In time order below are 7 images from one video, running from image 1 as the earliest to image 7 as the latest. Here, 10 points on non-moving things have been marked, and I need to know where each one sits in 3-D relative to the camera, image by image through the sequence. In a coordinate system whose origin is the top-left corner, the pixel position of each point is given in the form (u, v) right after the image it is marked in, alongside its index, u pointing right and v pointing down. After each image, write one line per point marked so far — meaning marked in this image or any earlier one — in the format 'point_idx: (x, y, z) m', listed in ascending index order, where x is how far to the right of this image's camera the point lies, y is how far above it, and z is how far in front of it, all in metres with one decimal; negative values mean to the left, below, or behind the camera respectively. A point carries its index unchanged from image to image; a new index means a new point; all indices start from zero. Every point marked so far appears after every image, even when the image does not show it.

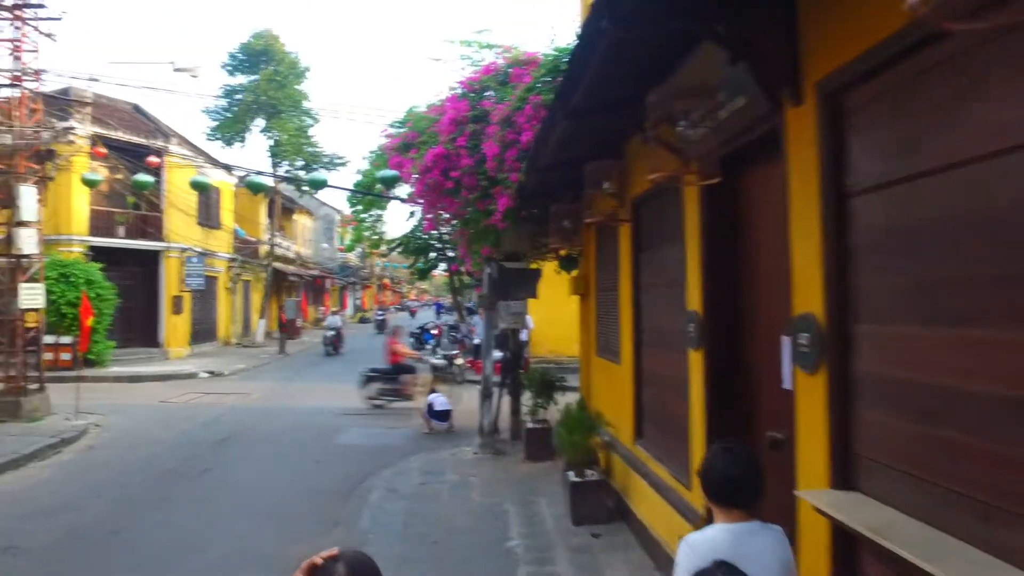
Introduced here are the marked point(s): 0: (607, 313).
0: (+0.7, -0.2, +7.2) m
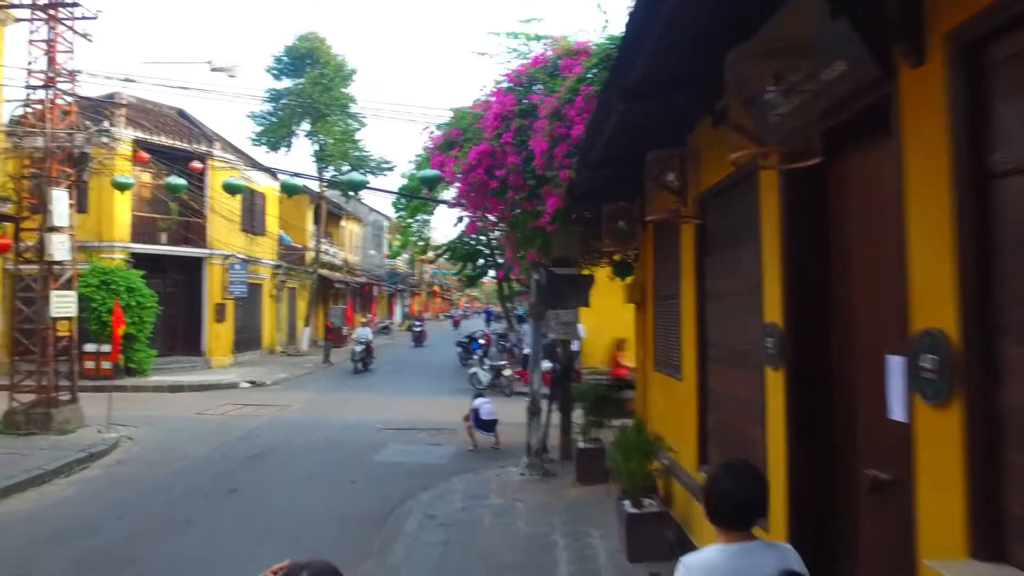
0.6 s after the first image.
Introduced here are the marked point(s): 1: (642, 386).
0: (+1.0, -0.2, +6.6) m
1: (+1.0, -0.7, +7.5) m
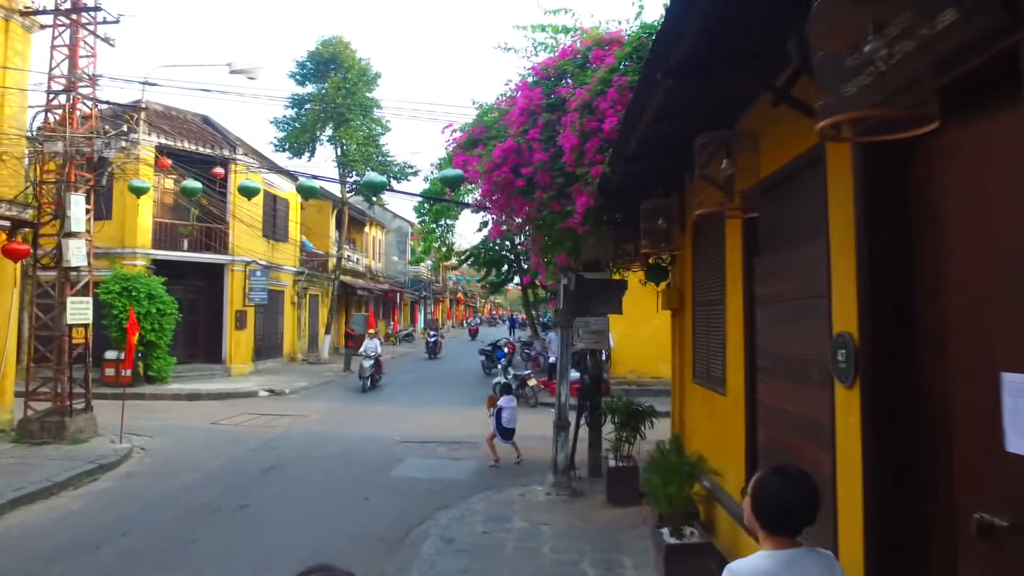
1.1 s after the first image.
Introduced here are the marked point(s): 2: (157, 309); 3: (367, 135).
0: (+1.2, -0.2, +6.0) m
1: (+1.2, -0.8, +7.0) m
2: (-5.1, -0.3, +14.1) m
3: (-2.9, +3.1, +19.8) m
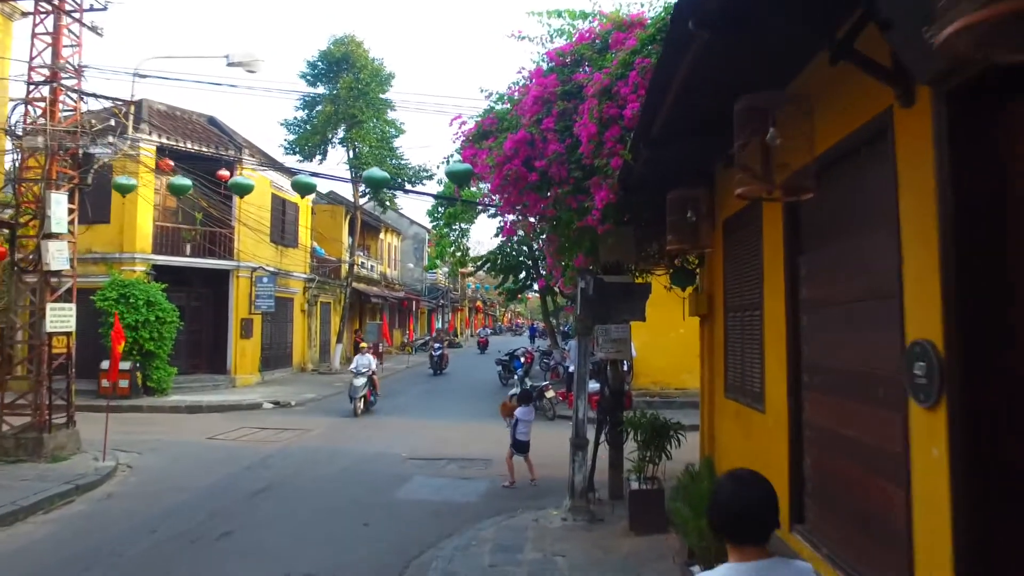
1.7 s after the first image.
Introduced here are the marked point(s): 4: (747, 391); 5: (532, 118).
0: (+1.2, -0.3, +5.3) m
1: (+1.2, -0.8, +6.3) m
2: (-4.8, -0.4, +13.5) m
3: (-2.6, +2.9, +19.2) m
4: (+1.2, -0.6, +5.2) m
5: (+0.1, +1.2, +6.8) m
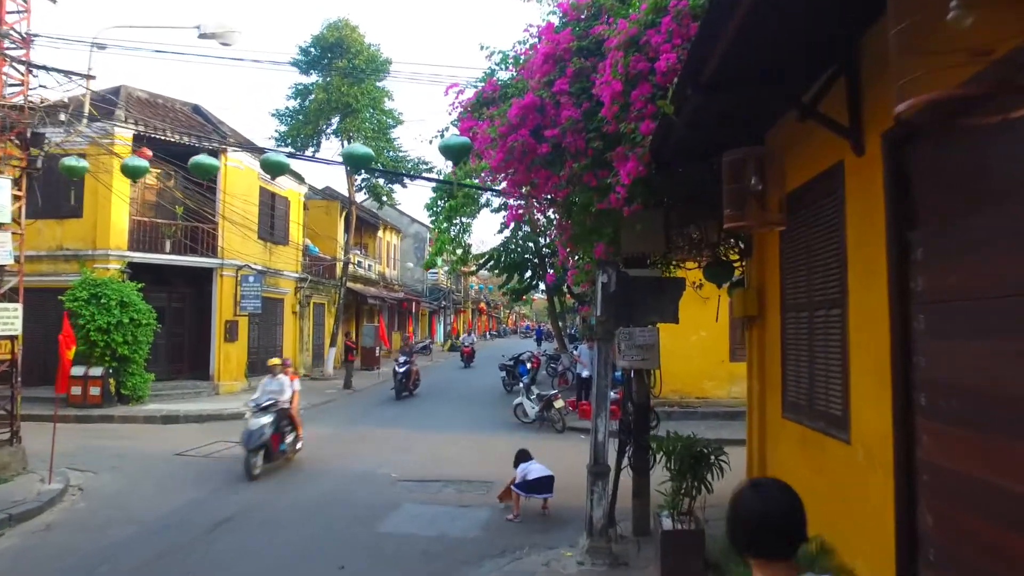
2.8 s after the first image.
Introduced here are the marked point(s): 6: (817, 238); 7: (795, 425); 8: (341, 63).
0: (+1.3, -0.2, +4.2) m
1: (+1.3, -0.8, +5.2) m
2: (-4.8, -0.4, +12.4) m
3: (-2.5, +2.9, +18.1) m
4: (+1.3, -0.5, +4.1) m
5: (+0.2, +1.2, +5.7) m
6: (+1.3, +0.2, +4.1) m
7: (+1.3, -0.6, +4.5) m
8: (-3.0, +4.0, +17.7) m
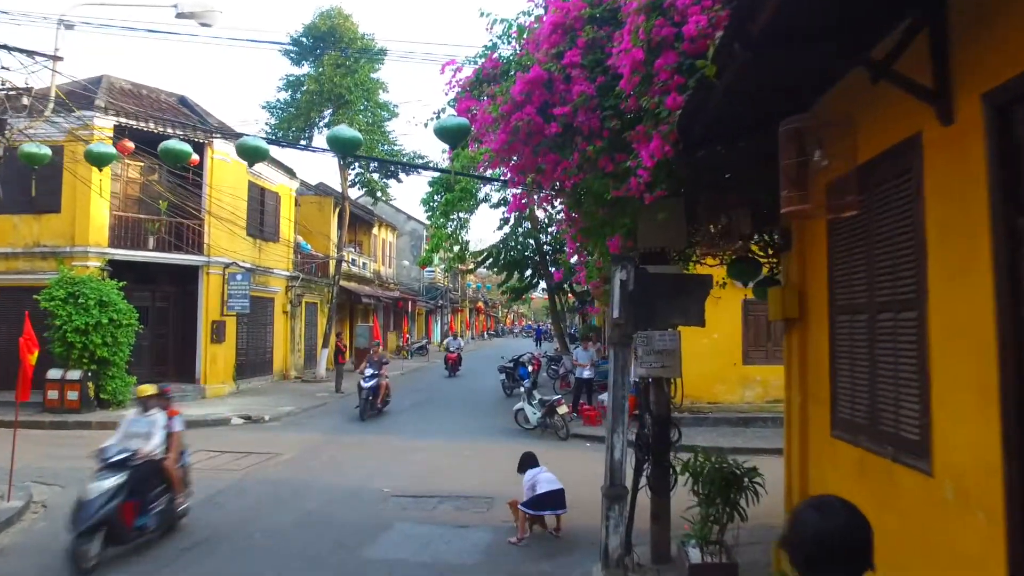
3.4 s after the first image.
0: (+1.3, -0.2, +3.5) m
1: (+1.3, -0.8, +4.5) m
2: (-4.8, -0.4, +11.8) m
3: (-2.5, +2.9, +17.5) m
4: (+1.3, -0.5, +3.4) m
5: (+0.2, +1.2, +5.0) m
6: (+1.3, +0.2, +3.4) m
7: (+1.3, -0.6, +3.8) m
8: (-3.0, +4.0, +17.0) m
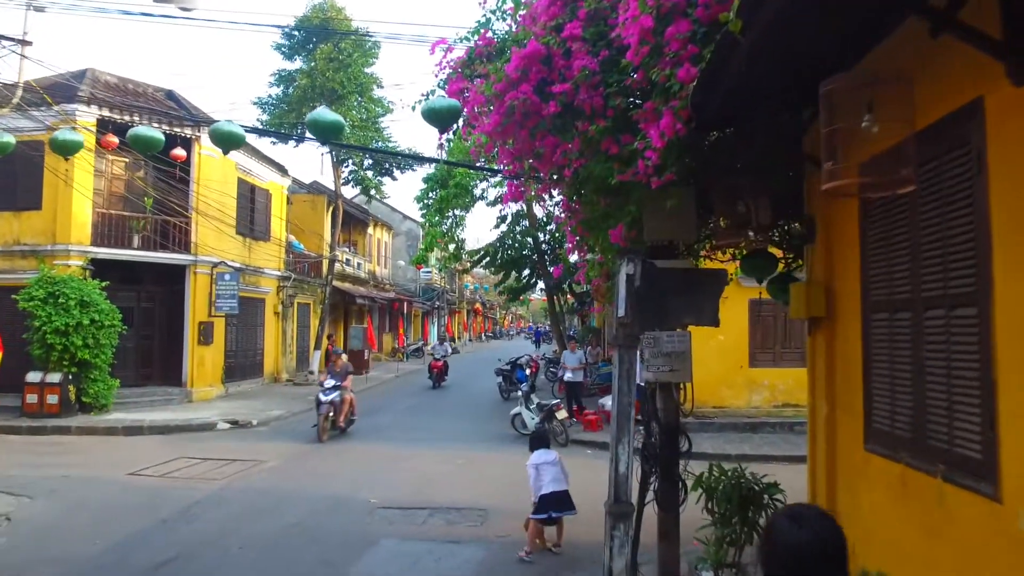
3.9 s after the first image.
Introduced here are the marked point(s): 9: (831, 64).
0: (+1.3, -0.2, +3.1) m
1: (+1.3, -0.8, +4.1) m
2: (-4.8, -0.4, +11.3) m
3: (-2.5, +2.9, +17.0) m
4: (+1.3, -0.5, +3.0) m
5: (+0.2, +1.2, +4.6) m
6: (+1.3, +0.2, +3.0) m
7: (+1.3, -0.6, +3.4) m
8: (-3.1, +4.0, +16.6) m
9: (+1.1, +0.7, +3.3) m
